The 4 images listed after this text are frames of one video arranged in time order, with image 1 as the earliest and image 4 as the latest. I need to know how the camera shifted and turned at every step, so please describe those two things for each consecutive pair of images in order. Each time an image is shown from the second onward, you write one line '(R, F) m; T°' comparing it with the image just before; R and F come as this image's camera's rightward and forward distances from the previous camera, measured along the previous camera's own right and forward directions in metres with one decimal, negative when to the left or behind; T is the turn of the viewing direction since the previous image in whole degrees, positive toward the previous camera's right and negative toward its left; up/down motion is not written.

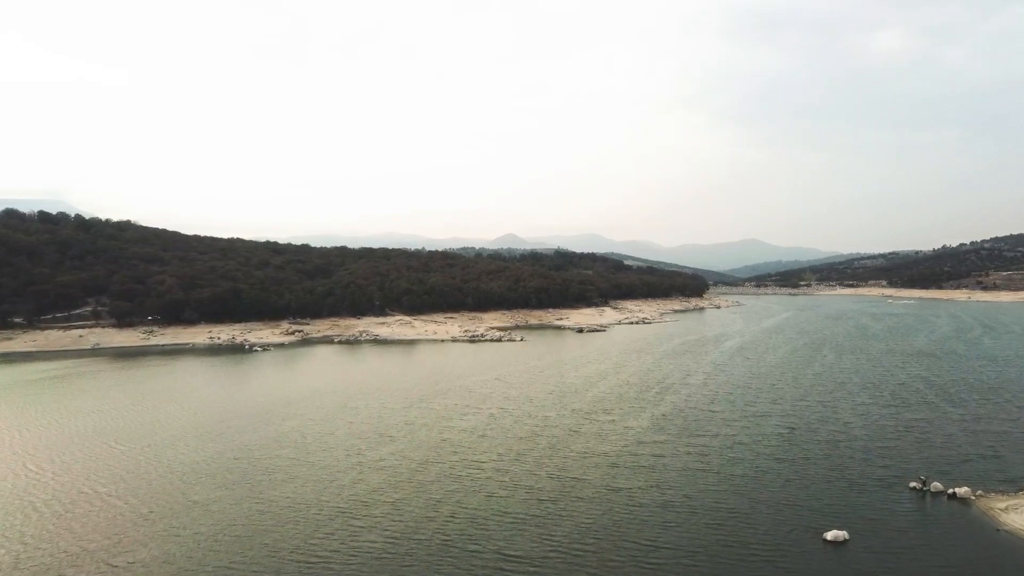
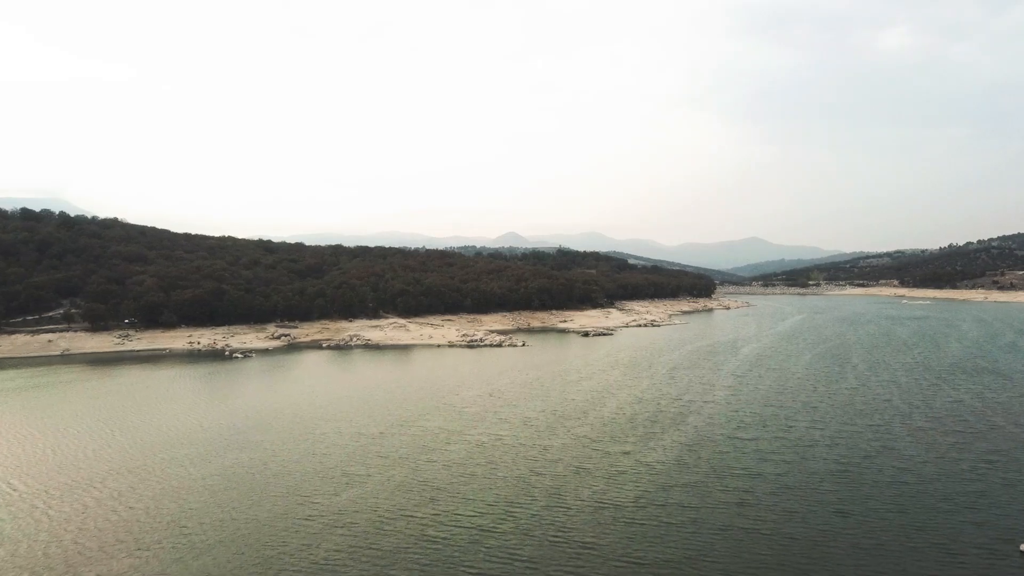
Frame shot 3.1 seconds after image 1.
(+0.3, +4.9) m; 0°
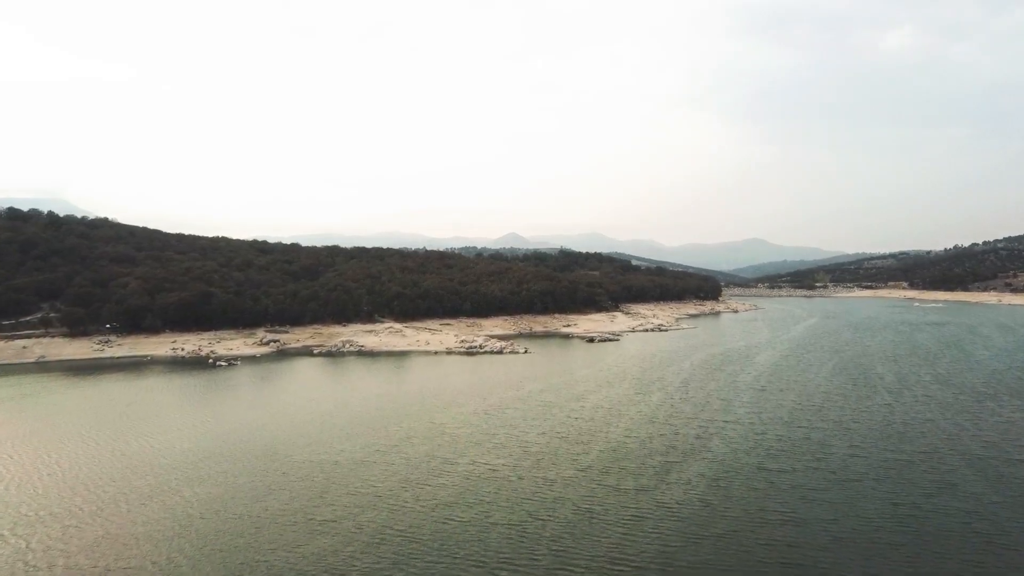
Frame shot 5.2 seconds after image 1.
(+0.1, +3.5) m; 0°
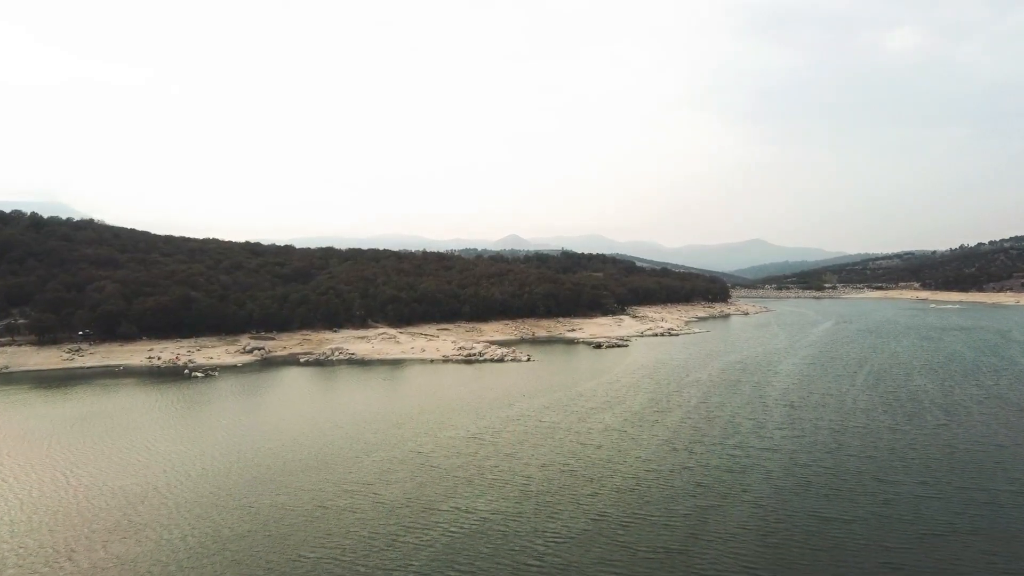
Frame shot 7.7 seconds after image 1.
(+0.1, +4.6) m; 0°
